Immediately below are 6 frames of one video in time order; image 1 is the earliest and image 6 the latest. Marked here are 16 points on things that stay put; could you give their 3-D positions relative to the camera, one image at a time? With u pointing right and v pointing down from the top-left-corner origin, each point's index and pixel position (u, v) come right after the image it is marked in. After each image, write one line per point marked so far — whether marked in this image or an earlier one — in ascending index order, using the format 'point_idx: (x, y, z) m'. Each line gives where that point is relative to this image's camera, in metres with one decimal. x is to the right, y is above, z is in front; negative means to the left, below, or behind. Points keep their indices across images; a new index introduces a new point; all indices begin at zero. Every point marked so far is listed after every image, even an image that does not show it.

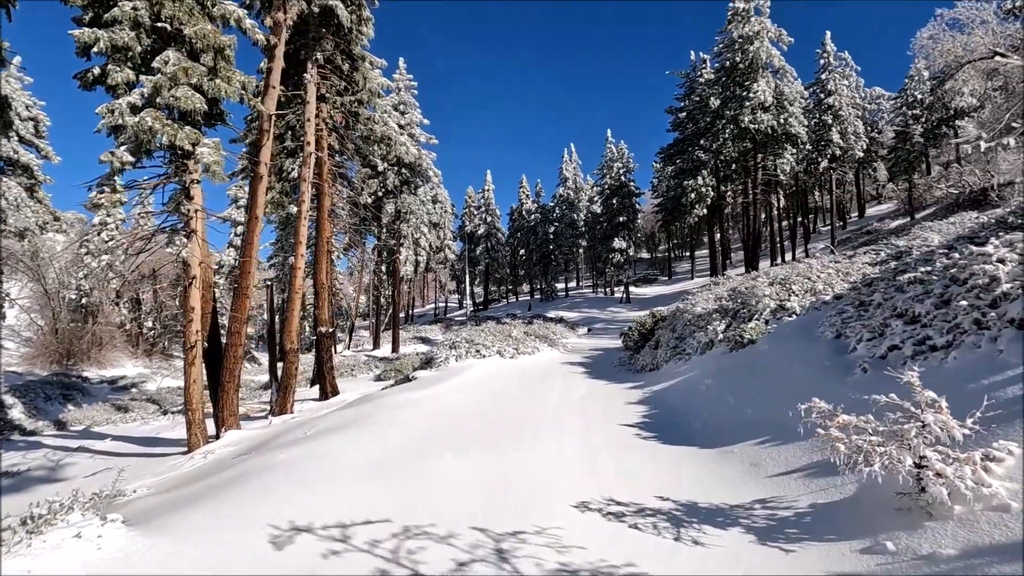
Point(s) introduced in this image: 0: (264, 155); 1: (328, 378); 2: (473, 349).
0: (-5.2, +2.8, +9.8) m
1: (-5.5, -2.7, +13.7) m
2: (-1.1, -1.7, +12.4) m
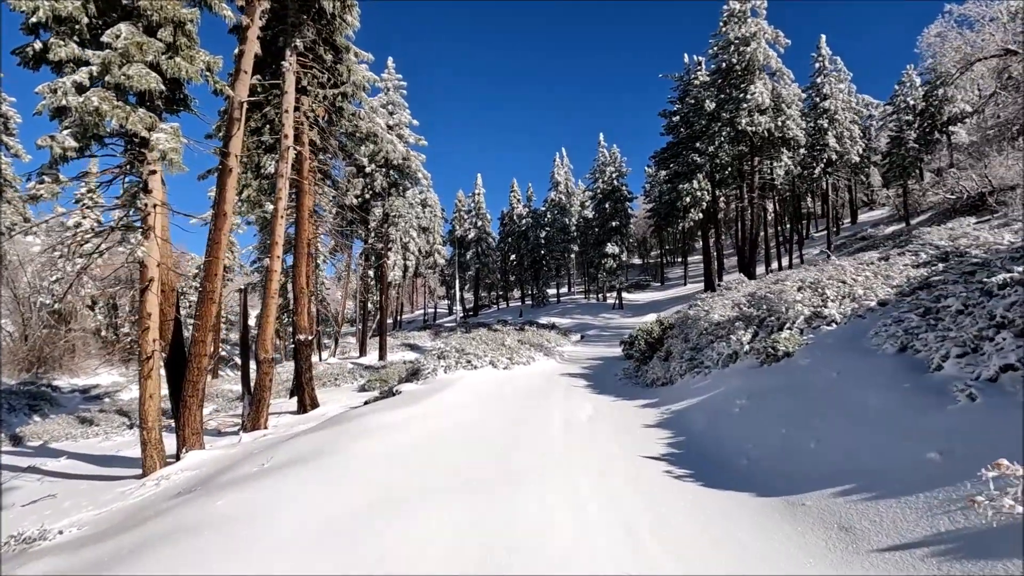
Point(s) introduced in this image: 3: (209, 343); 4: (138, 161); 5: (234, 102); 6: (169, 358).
0: (-5.3, +2.7, +8.9) m
1: (-5.7, -2.8, +12.8) m
2: (-1.2, -1.8, +11.5) m
3: (-5.7, -1.0, +8.7) m
4: (-6.4, +2.2, +7.9) m
5: (-5.4, +3.6, +9.0) m
6: (-6.6, -1.4, +8.9) m
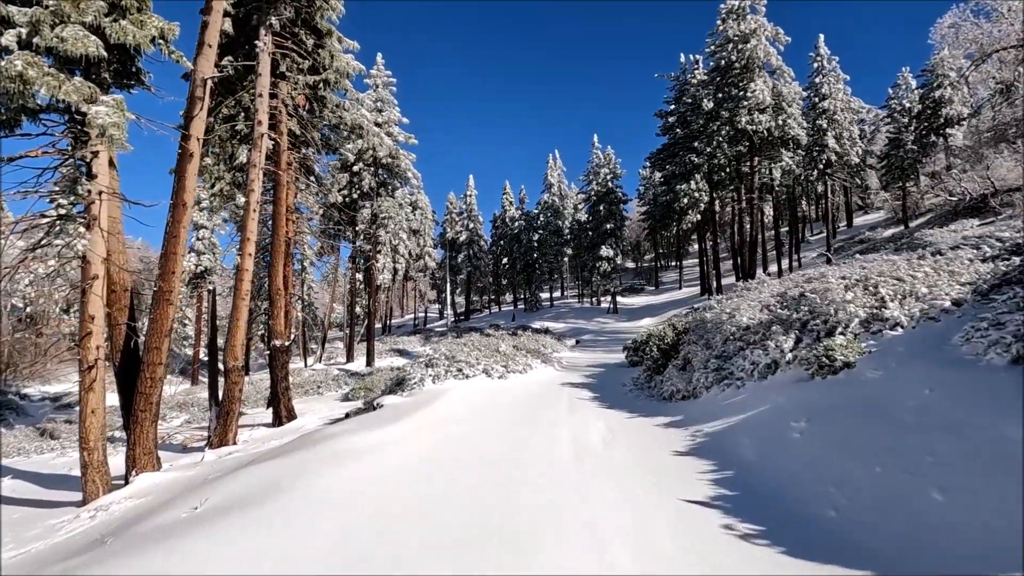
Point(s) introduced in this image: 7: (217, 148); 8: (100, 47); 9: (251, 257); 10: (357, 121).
0: (-5.4, +2.7, +7.9) m
1: (-5.8, -2.9, +11.7) m
2: (-1.3, -1.8, +10.6) m
3: (-5.8, -1.0, +7.7) m
4: (-6.4, +2.2, +6.9) m
5: (-5.5, +3.6, +8.0) m
6: (-6.6, -1.4, +7.9) m
7: (-7.4, +3.5, +11.7) m
8: (-5.4, +3.2, +6.1) m
9: (-5.7, +0.7, +10.2) m
10: (-4.7, +5.1, +14.0) m
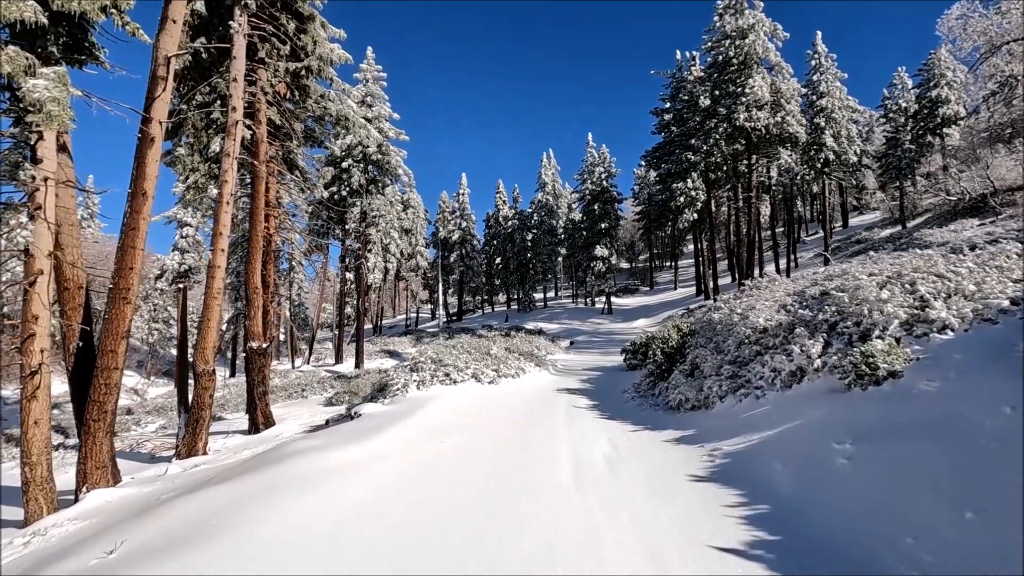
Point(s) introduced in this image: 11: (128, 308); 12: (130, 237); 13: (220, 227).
0: (-5.5, +2.8, +7.2) m
1: (-6.0, -2.8, +11.0) m
2: (-1.5, -1.8, +10.0) m
3: (-5.9, -1.0, +7.0) m
4: (-6.5, +2.2, +6.2) m
5: (-5.6, +3.6, +7.3) m
6: (-6.8, -1.3, +7.2) m
7: (-7.6, +3.6, +11.0) m
8: (-5.5, +3.2, +5.4) m
9: (-5.9, +0.7, +9.5) m
10: (-4.9, +5.1, +13.3) m
11: (-5.8, -0.3, +7.0) m
12: (-5.8, +0.8, +7.0) m
13: (-5.9, +1.2, +9.4) m
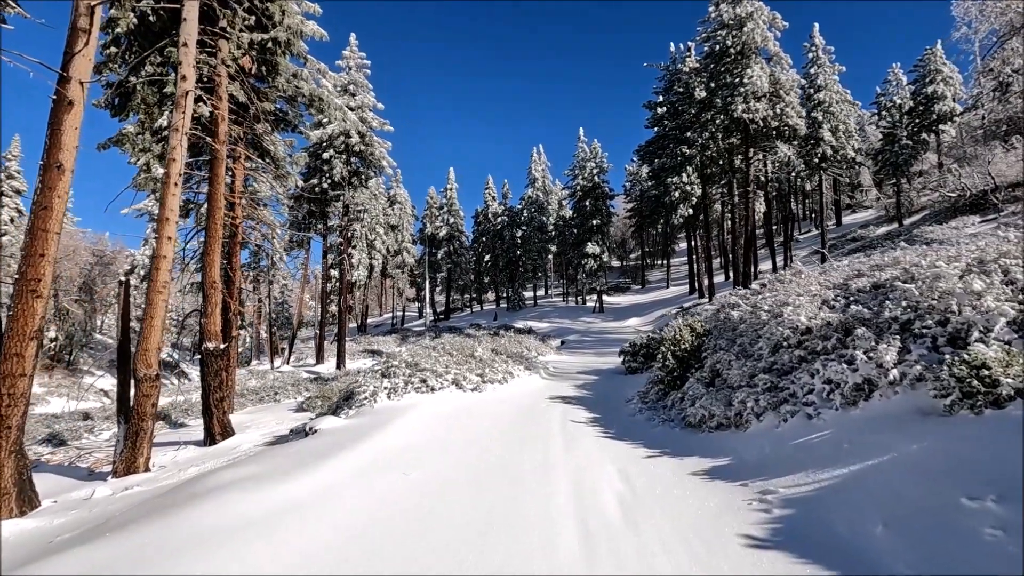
0: (-5.7, +2.9, +6.1) m
1: (-6.3, -2.7, +9.9) m
2: (-1.8, -1.7, +8.9) m
3: (-6.1, -0.9, +5.9) m
4: (-6.7, +2.4, +5.0) m
5: (-5.8, +3.8, +6.2) m
6: (-7.0, -1.2, +6.0) m
7: (-7.8, +3.7, +9.8) m
8: (-5.7, +3.3, +4.3) m
9: (-6.1, +0.8, +8.3) m
10: (-5.2, +5.2, +12.2) m
11: (-6.0, -0.2, +5.9) m
12: (-6.0, +0.9, +5.9) m
13: (-6.2, +1.3, +8.3) m
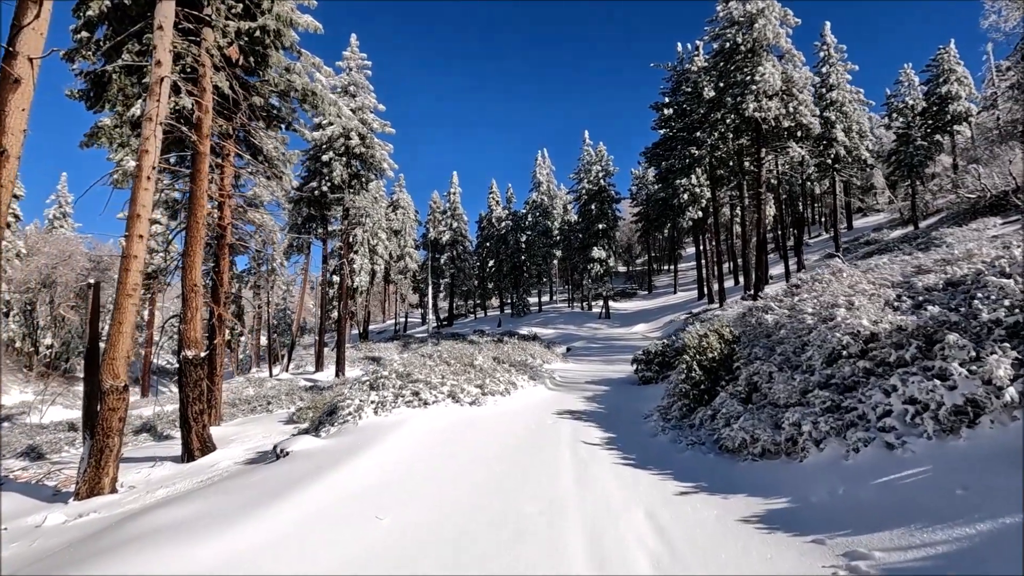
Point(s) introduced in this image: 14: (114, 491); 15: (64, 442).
0: (-5.7, +2.9, +5.4) m
1: (-6.2, -2.8, +9.2) m
2: (-1.7, -1.7, +8.2) m
3: (-6.1, -0.9, +5.2) m
4: (-6.7, +2.4, +4.4) m
5: (-5.7, +3.7, +5.5) m
6: (-6.9, -1.2, +5.3) m
7: (-7.8, +3.6, +9.2) m
8: (-5.7, +3.3, +3.7) m
9: (-6.1, +0.8, +7.7) m
10: (-5.1, +5.1, +11.6) m
11: (-6.0, -0.2, +5.2) m
12: (-5.9, +0.9, +5.2) m
13: (-6.1, +1.3, +7.6) m
14: (-6.2, -3.2, +7.3) m
15: (-12.7, -4.4, +13.2) m
